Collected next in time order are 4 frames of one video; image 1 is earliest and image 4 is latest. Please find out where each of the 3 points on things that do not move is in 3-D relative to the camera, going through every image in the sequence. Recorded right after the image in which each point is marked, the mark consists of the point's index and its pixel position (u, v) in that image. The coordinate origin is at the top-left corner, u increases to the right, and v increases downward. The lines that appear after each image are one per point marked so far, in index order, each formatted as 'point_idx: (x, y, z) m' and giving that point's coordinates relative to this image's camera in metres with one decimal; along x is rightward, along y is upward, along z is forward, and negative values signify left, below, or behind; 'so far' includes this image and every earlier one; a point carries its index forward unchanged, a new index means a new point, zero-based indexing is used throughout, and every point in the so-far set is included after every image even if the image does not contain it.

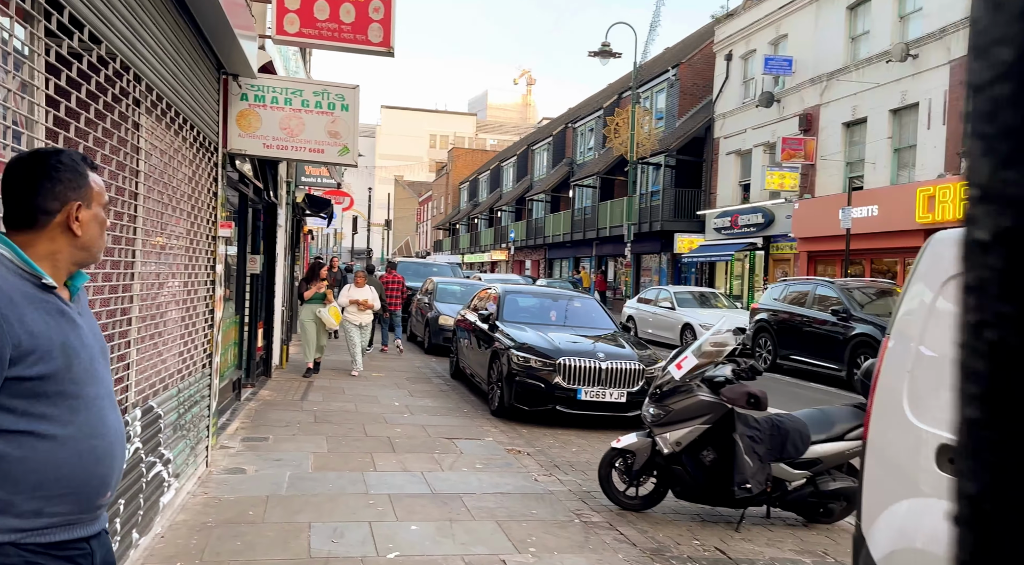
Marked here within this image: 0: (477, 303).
0: (-0.5, -0.3, +12.2) m
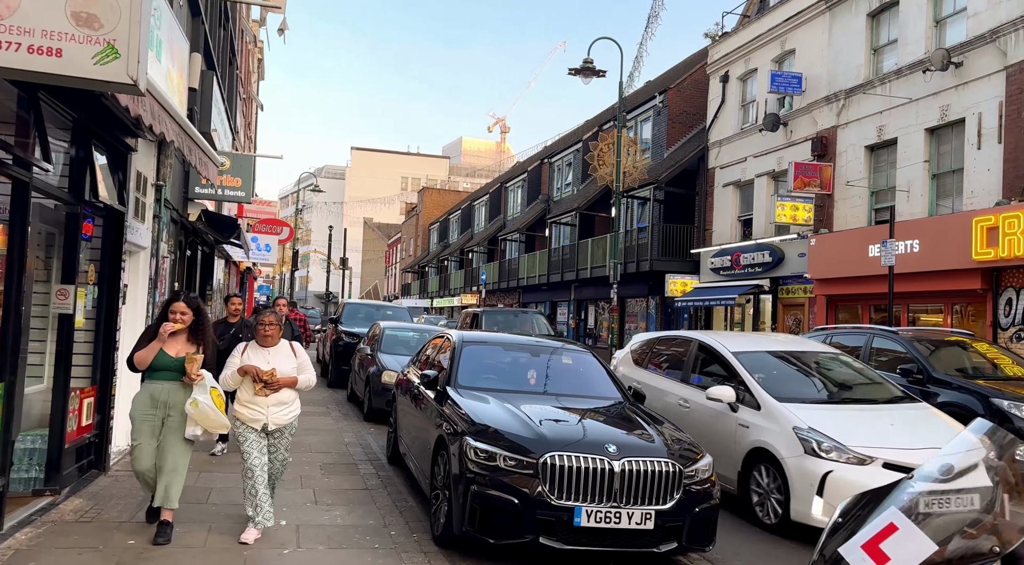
0: (-0.9, -0.8, +9.0) m
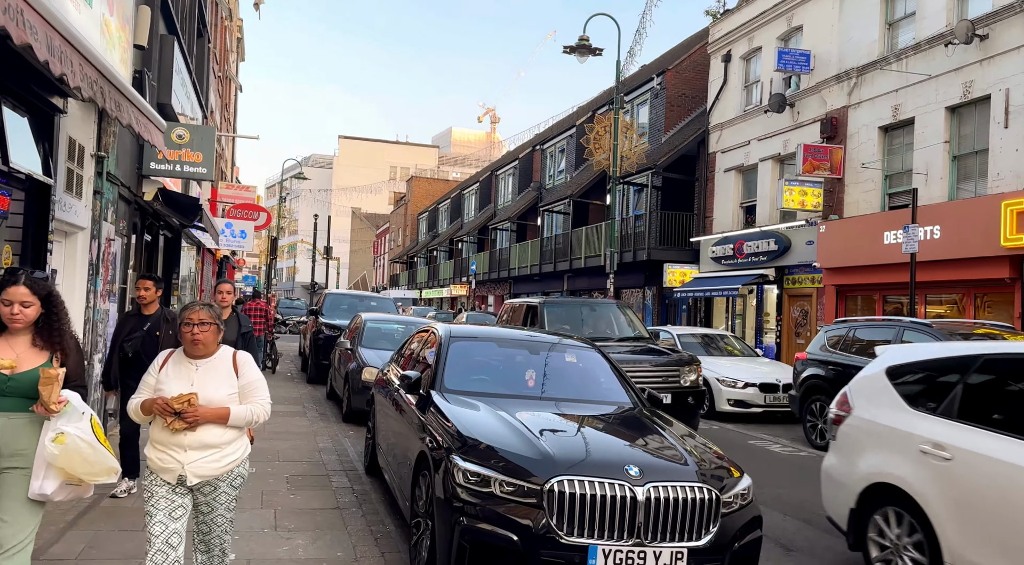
0: (-1.0, -0.7, +8.0) m
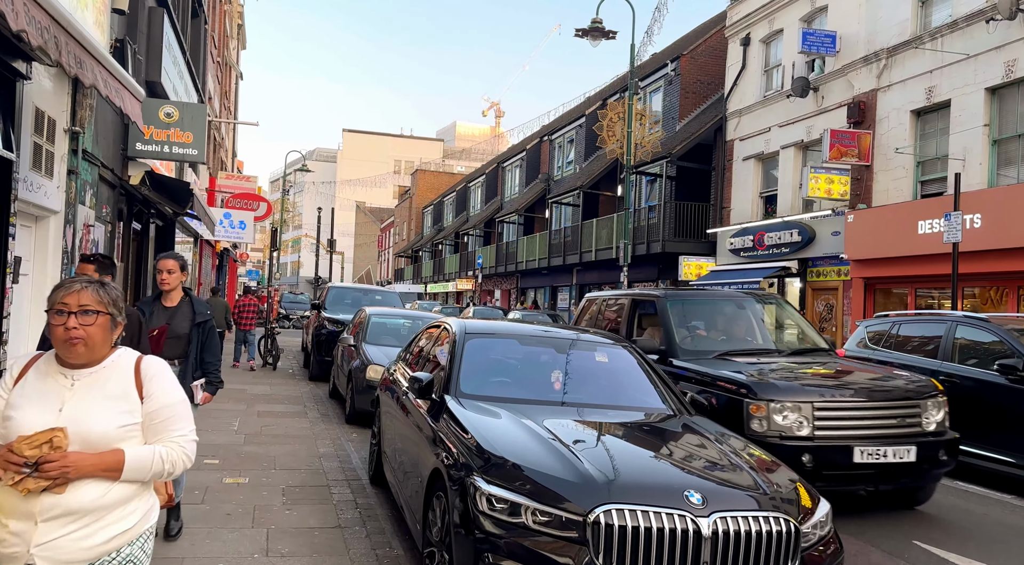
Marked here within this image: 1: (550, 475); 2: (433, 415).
0: (-0.8, -0.6, +7.2) m
1: (+0.2, -0.8, +3.7) m
2: (-0.5, -0.8, +5.2) m
